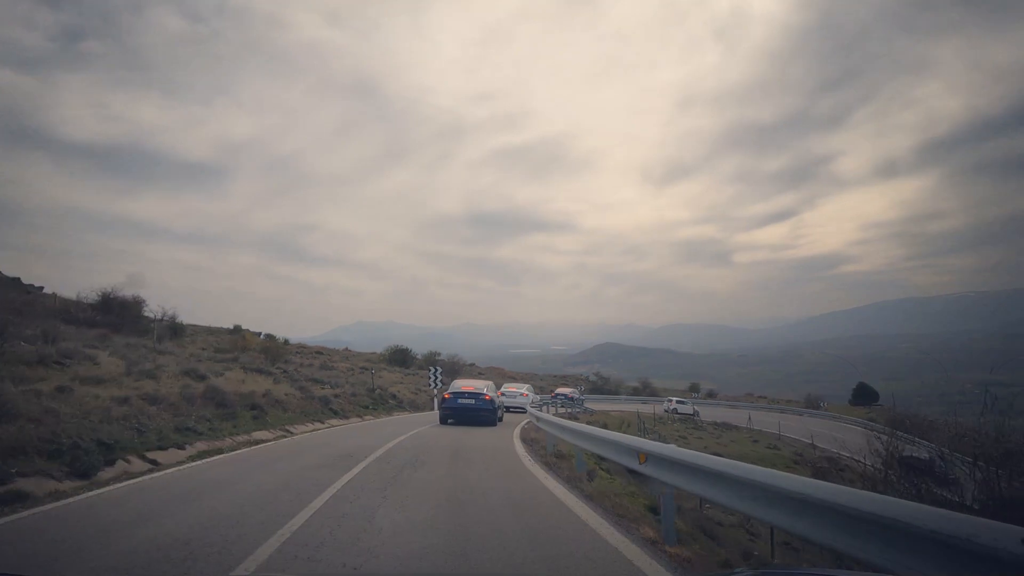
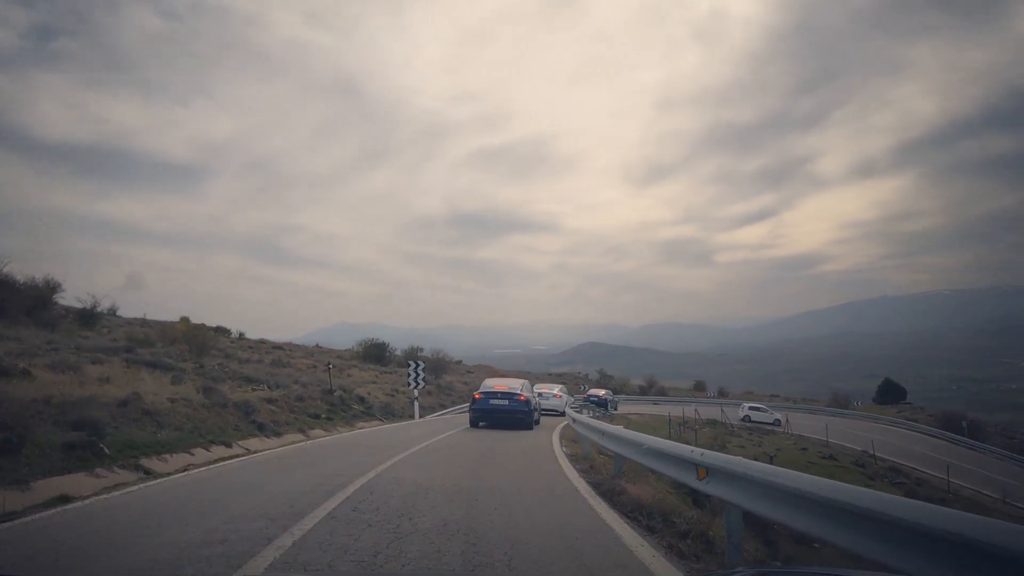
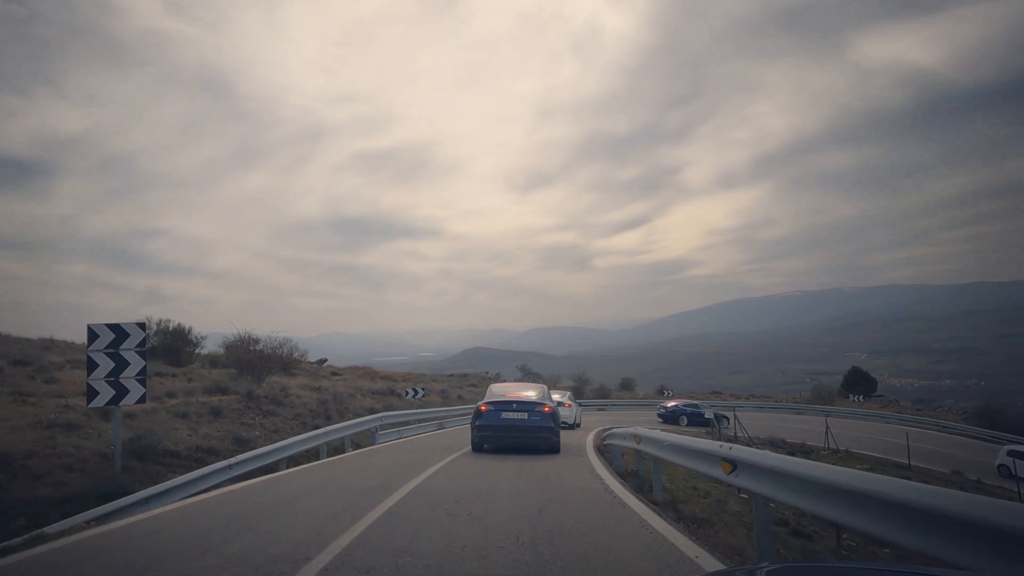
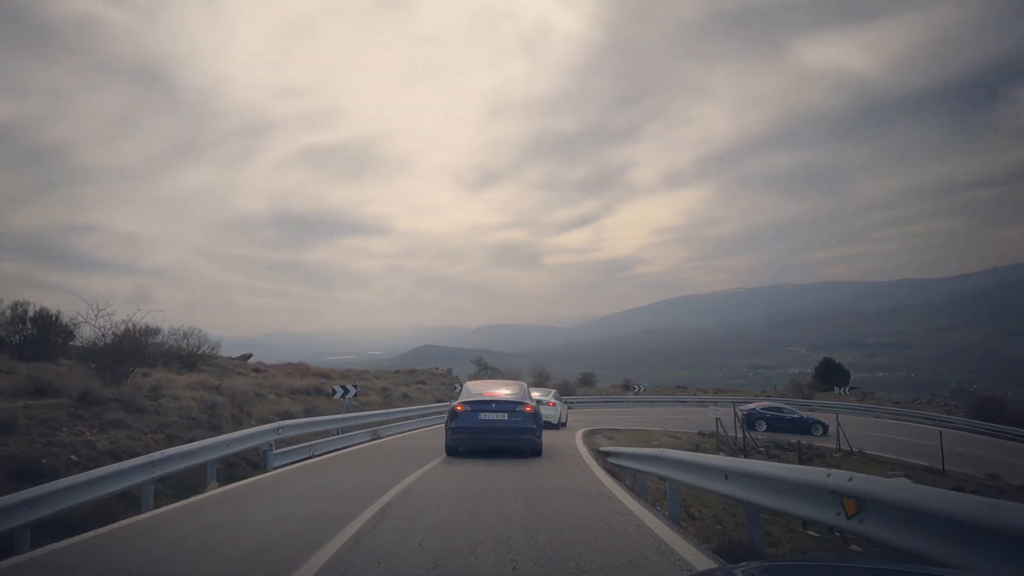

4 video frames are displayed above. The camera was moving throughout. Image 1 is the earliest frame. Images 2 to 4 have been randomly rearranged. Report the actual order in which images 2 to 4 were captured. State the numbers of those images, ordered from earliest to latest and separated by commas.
2, 3, 4
